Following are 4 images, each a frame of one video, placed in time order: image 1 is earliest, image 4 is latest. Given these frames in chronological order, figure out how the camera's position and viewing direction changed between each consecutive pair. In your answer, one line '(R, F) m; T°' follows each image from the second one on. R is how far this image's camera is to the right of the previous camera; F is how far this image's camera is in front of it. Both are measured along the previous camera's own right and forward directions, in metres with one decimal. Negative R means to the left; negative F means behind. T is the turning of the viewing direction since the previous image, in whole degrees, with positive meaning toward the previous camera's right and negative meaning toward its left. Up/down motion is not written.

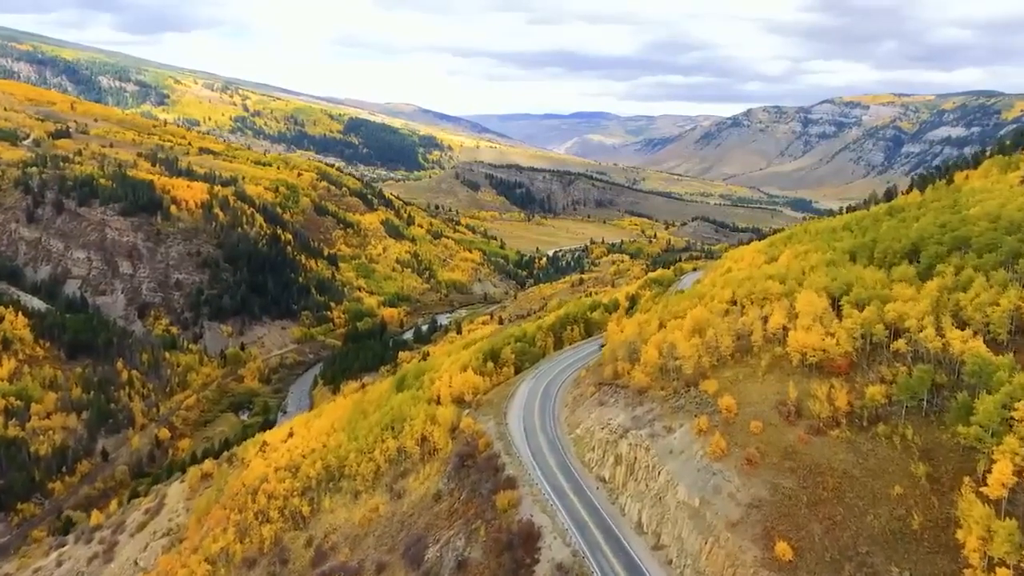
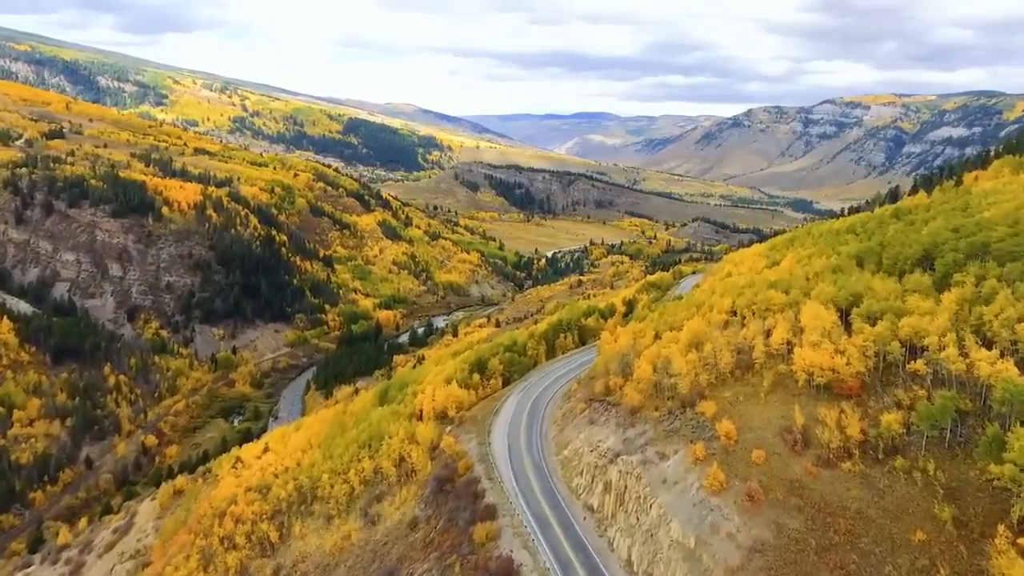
(+0.9, +2.7) m; 0°
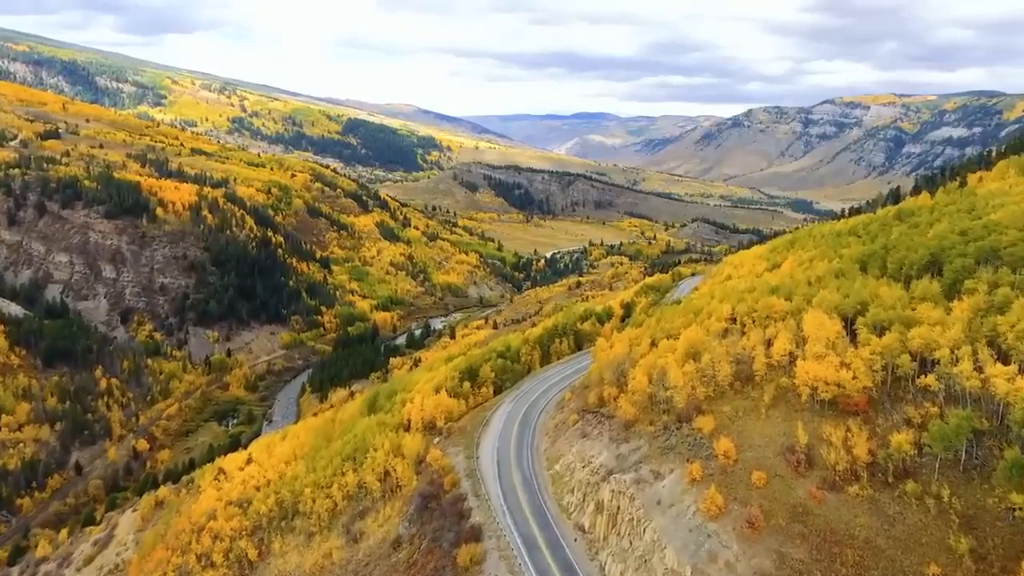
(+0.5, +1.6) m; 0°
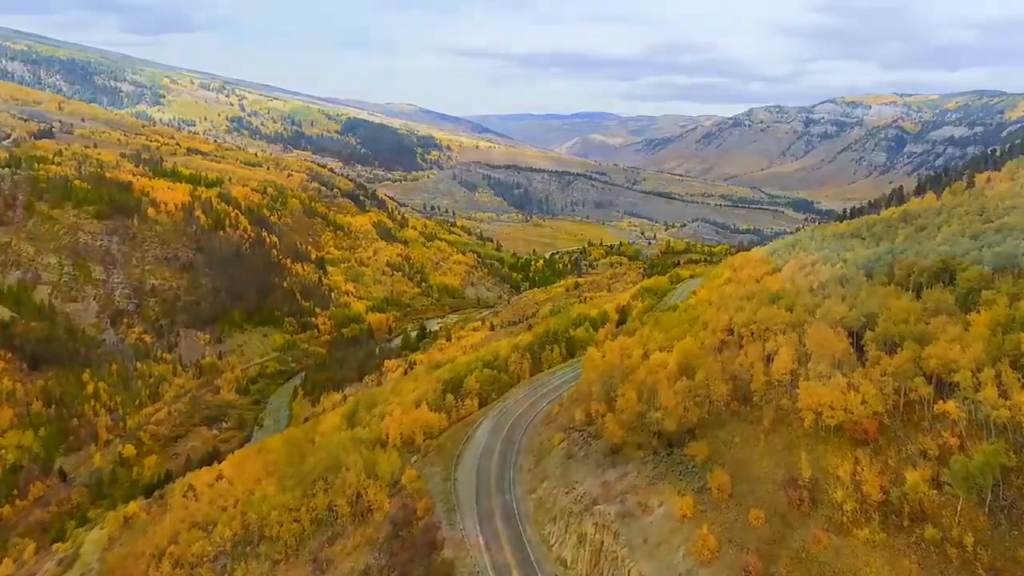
(+0.9, +2.5) m; 0°
